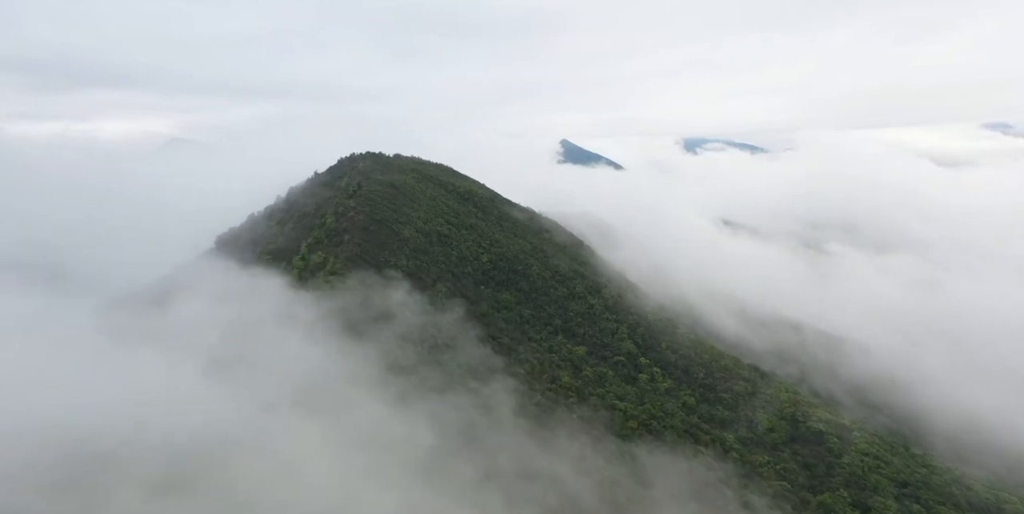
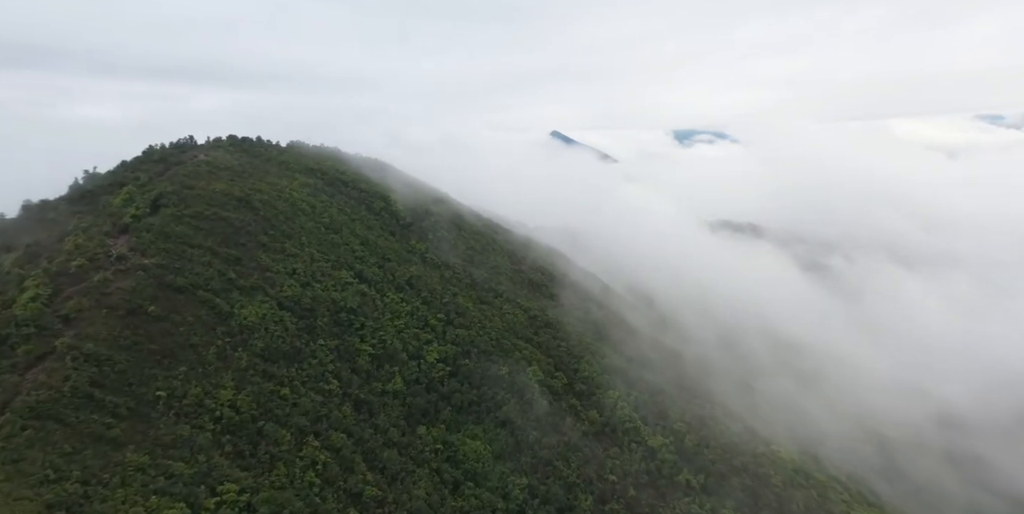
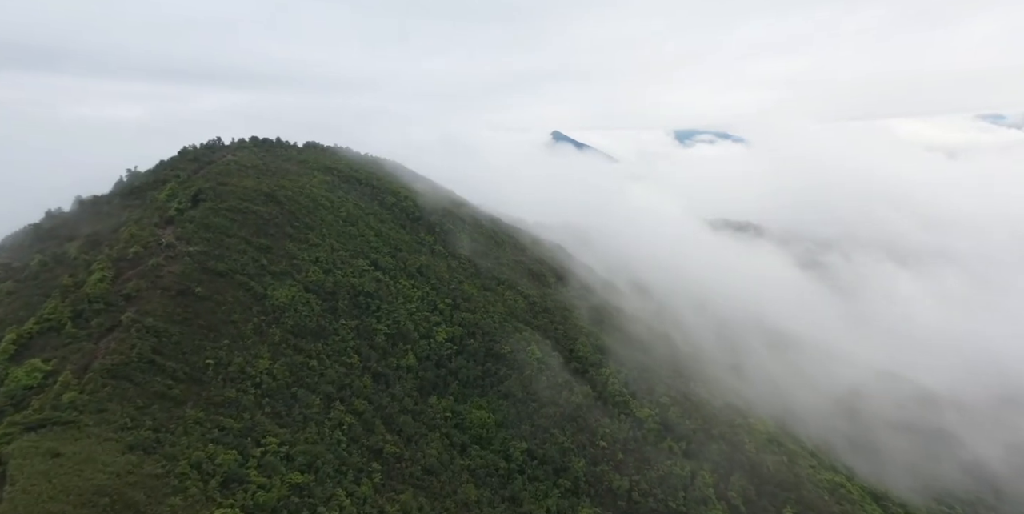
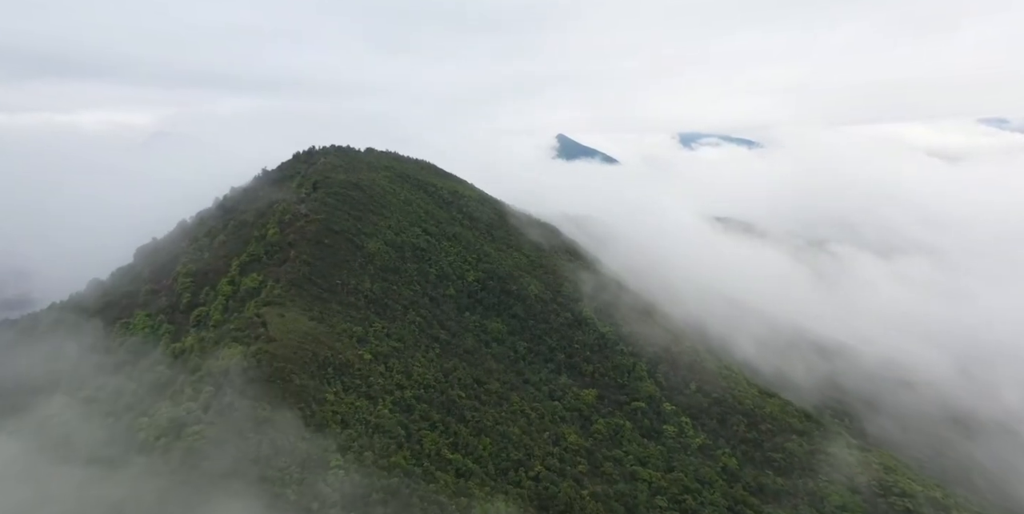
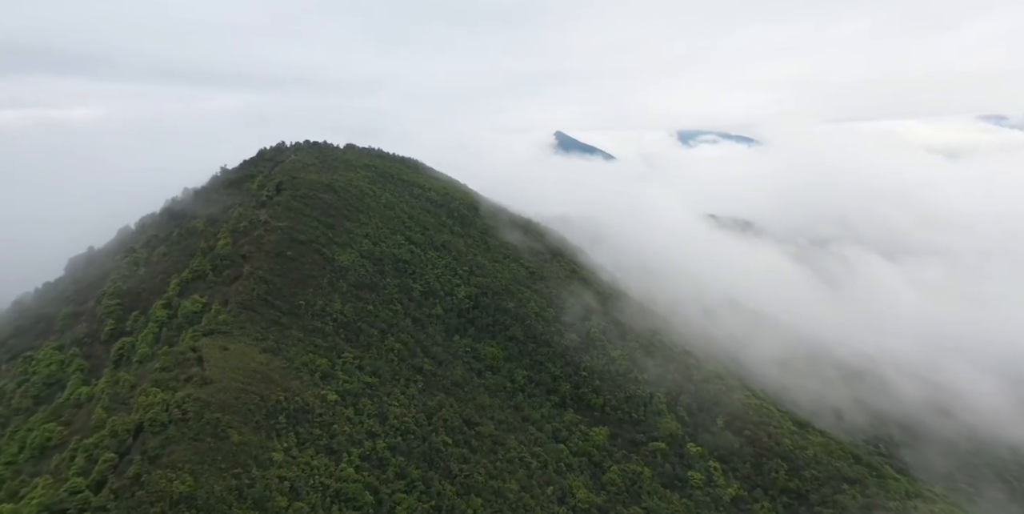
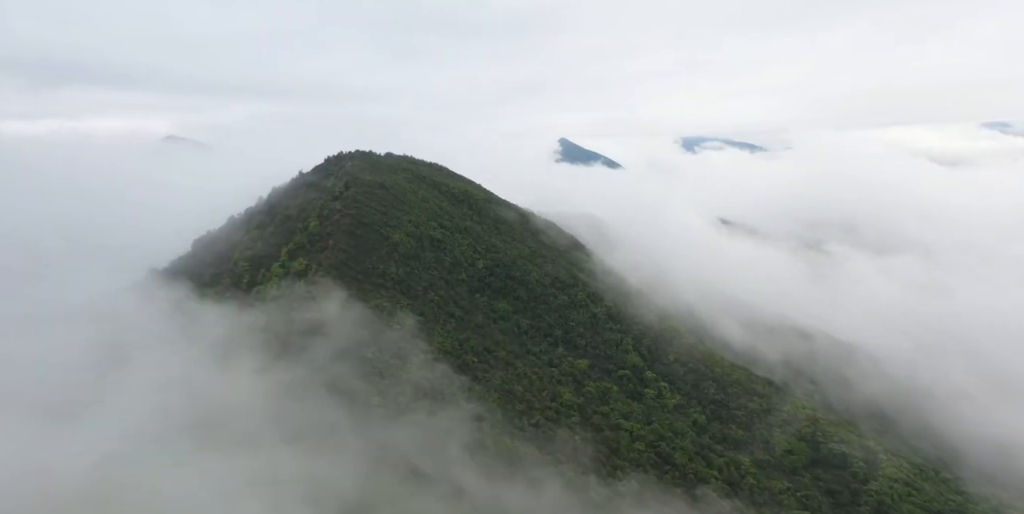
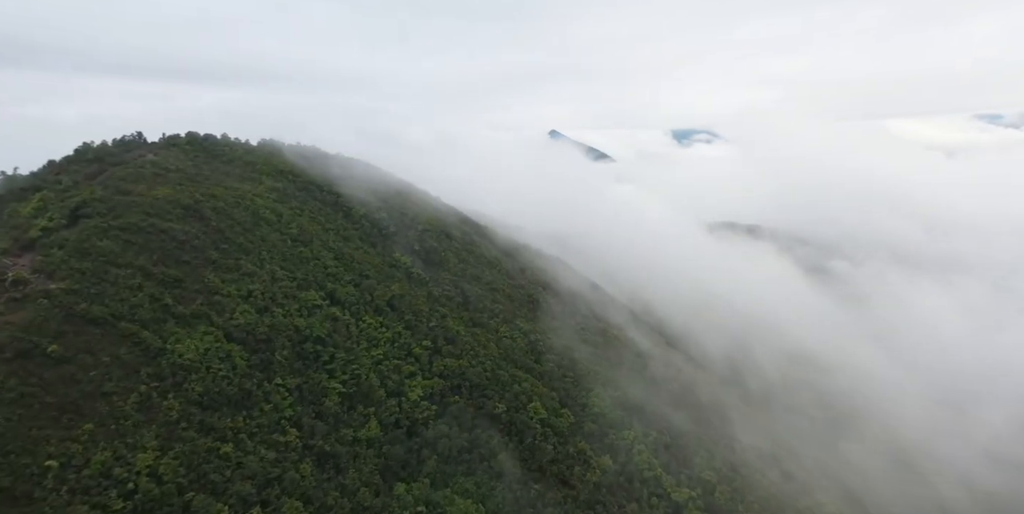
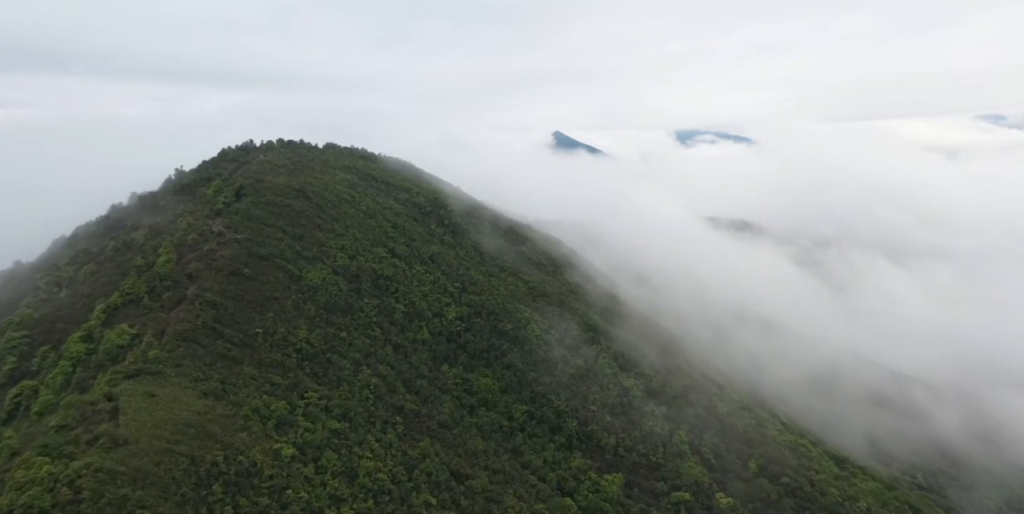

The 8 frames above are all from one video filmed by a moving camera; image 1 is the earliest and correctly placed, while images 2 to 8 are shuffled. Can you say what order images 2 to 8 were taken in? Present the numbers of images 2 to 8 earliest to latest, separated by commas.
6, 4, 5, 8, 3, 2, 7
